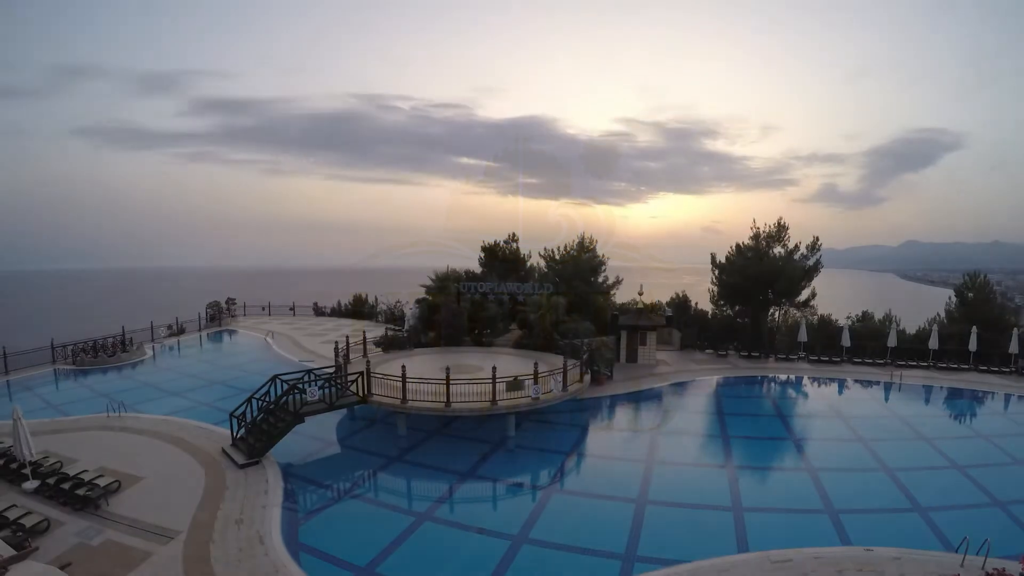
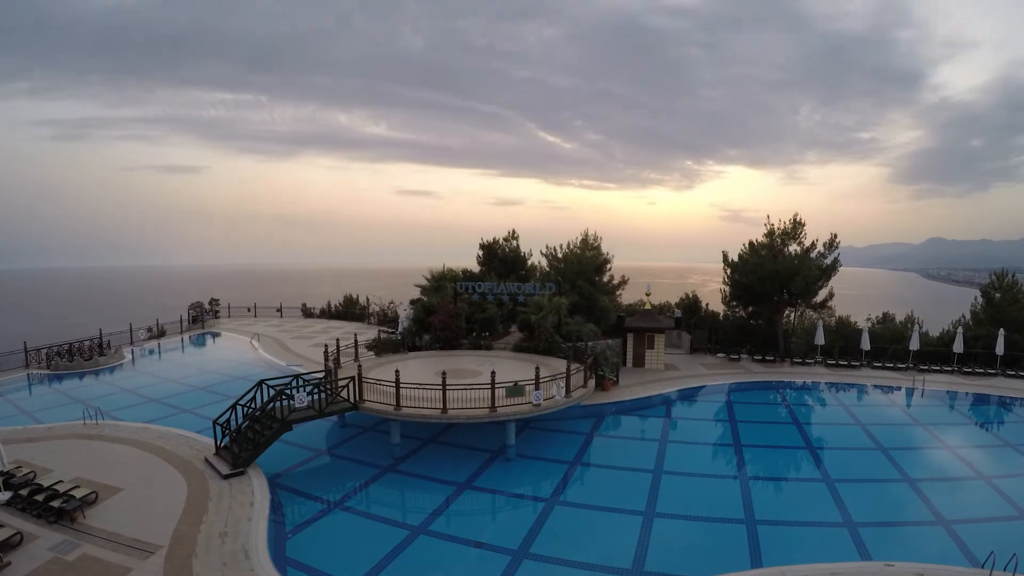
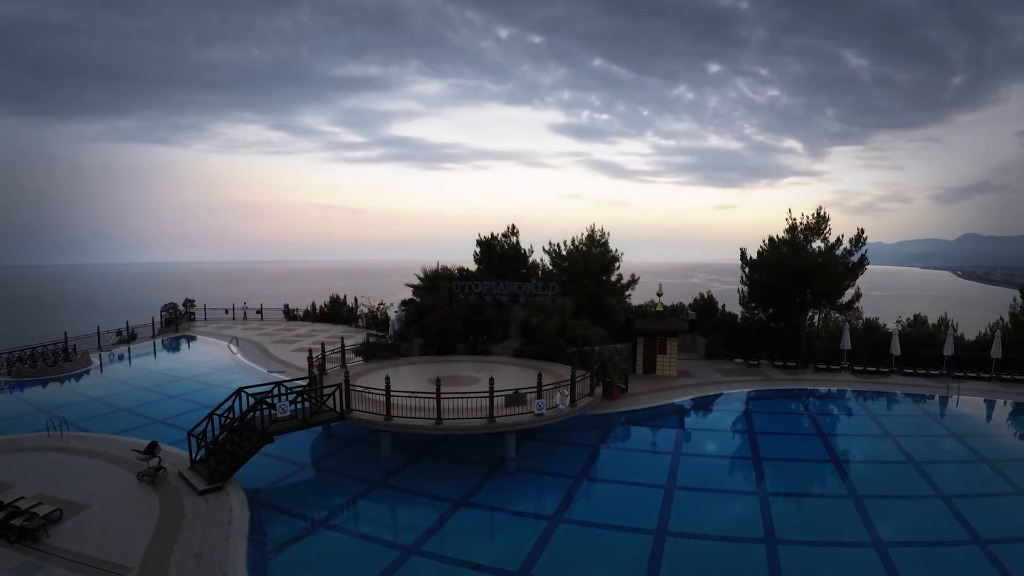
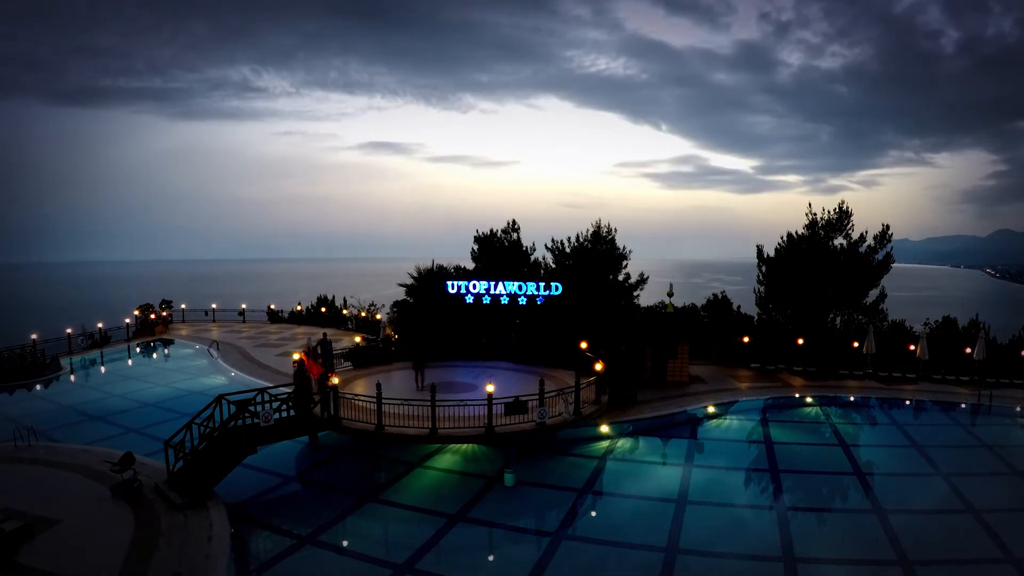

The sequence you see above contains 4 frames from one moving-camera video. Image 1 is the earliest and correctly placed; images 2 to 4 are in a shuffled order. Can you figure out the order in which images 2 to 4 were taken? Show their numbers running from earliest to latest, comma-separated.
2, 3, 4
